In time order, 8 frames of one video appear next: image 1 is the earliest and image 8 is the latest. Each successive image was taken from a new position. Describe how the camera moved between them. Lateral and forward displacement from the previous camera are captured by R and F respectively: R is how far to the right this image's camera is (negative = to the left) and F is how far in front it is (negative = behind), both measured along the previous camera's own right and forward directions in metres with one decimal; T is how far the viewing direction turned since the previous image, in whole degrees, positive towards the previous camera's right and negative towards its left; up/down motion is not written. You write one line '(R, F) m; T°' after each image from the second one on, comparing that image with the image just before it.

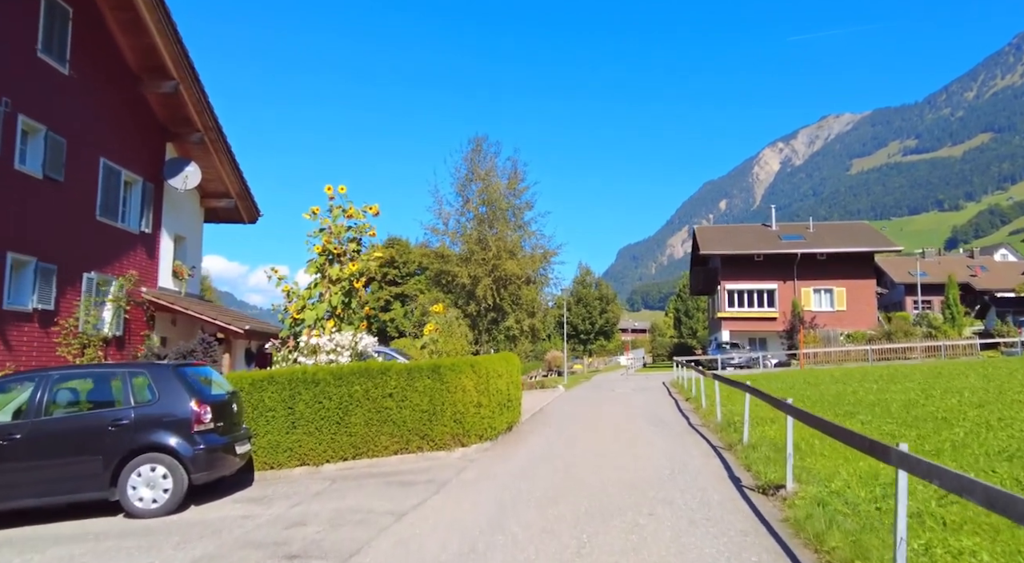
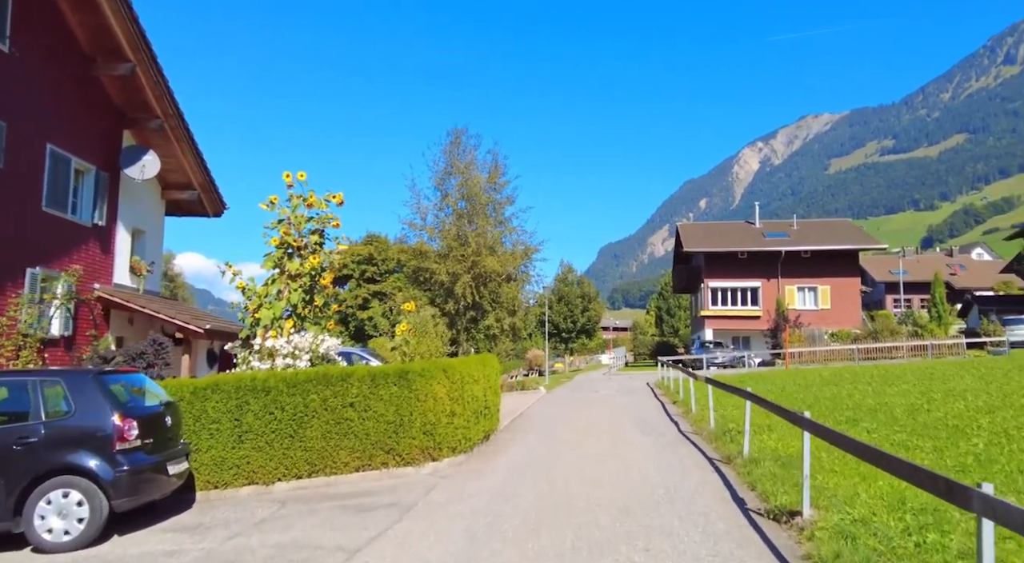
(+0.1, +0.9) m; +2°
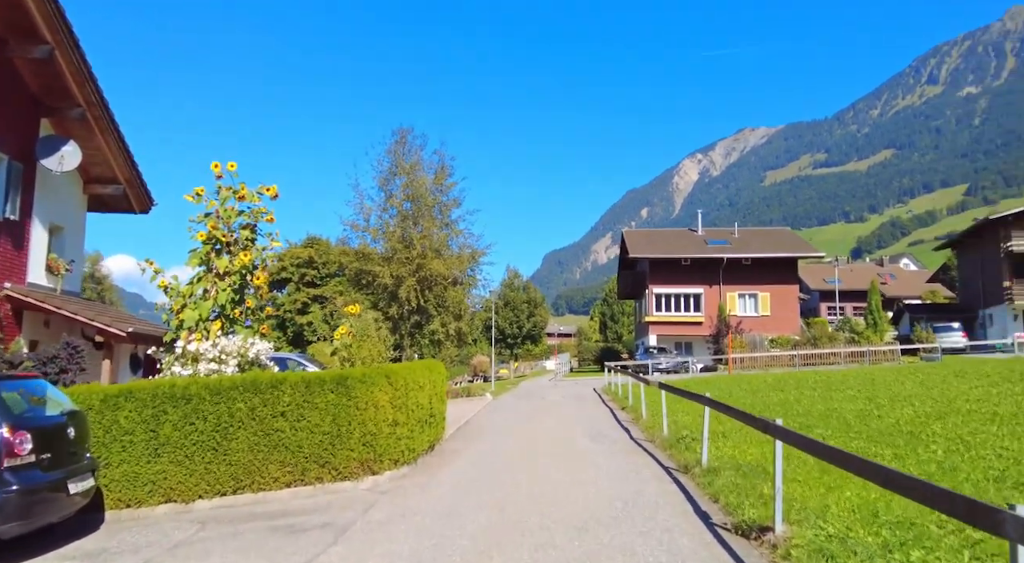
(-0.1, +0.5) m; +5°
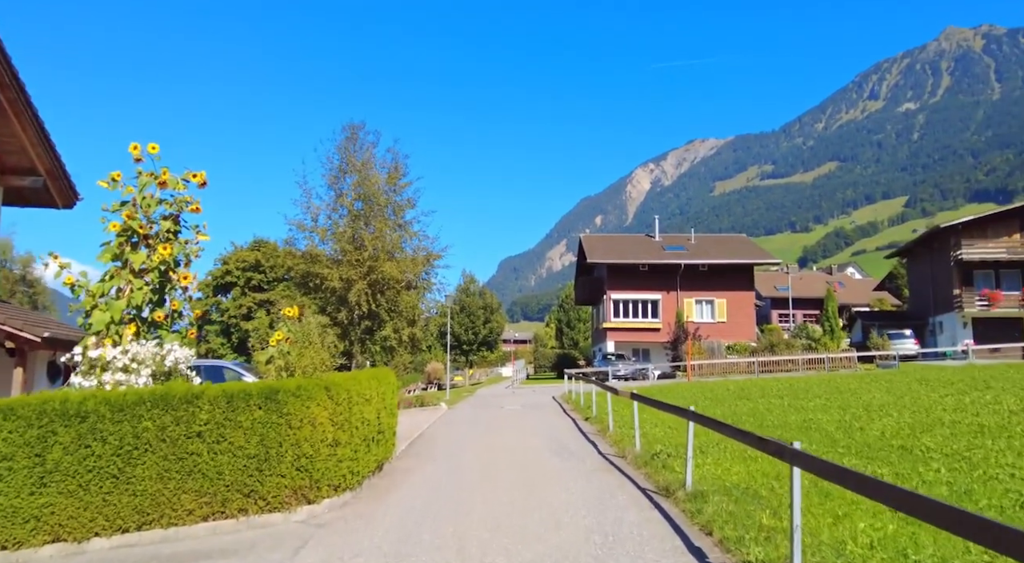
(-0.1, +0.9) m; +4°
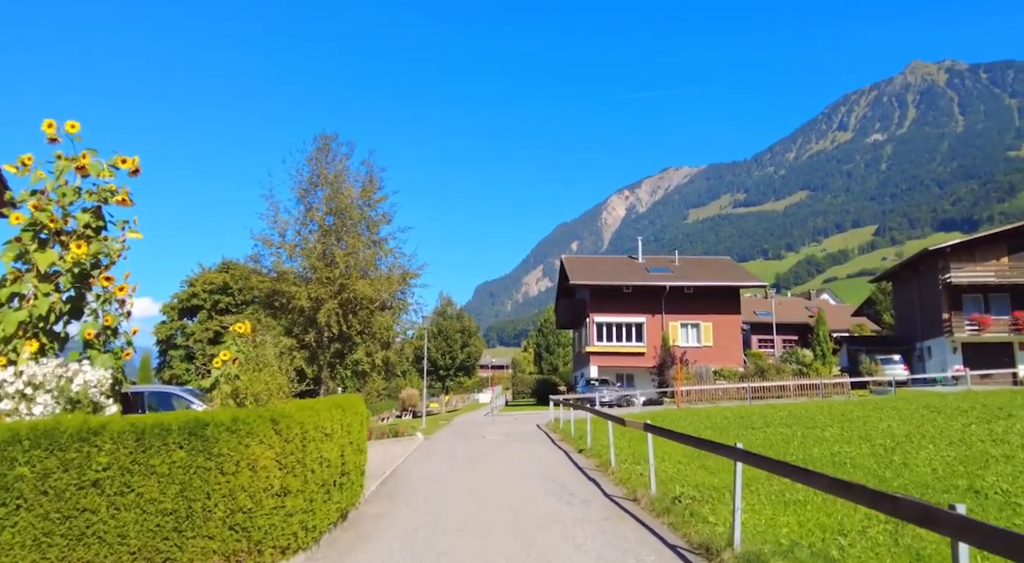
(-0.2, +1.4) m; +2°
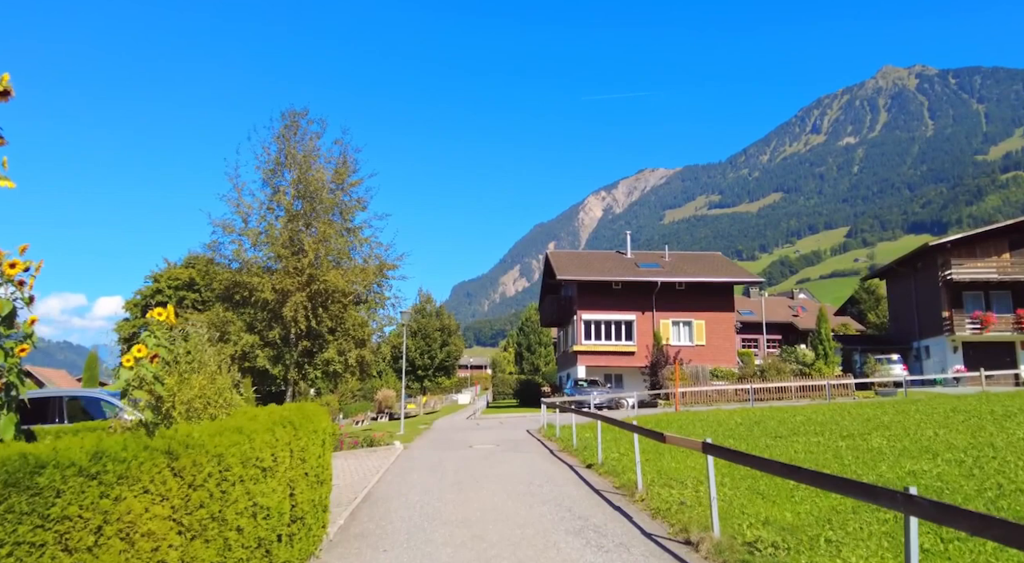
(-0.3, +2.0) m; +2°
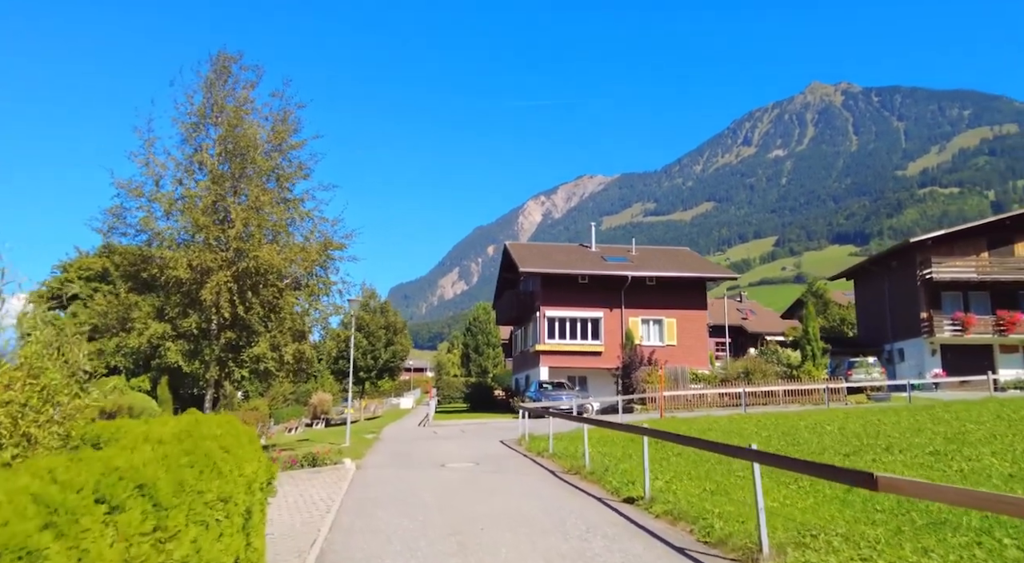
(-0.9, +3.2) m; +6°
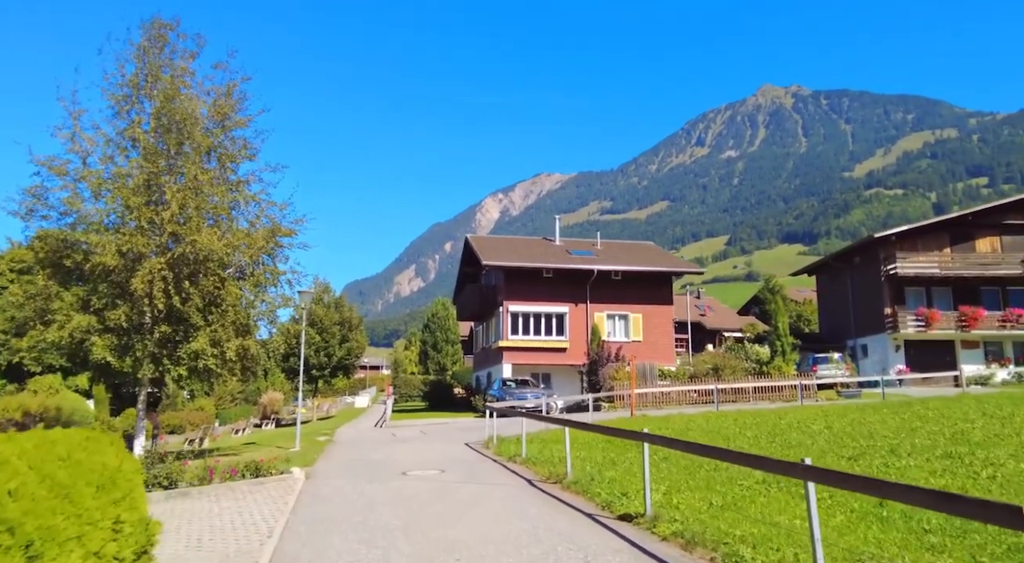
(-0.2, +1.2) m; +4°
